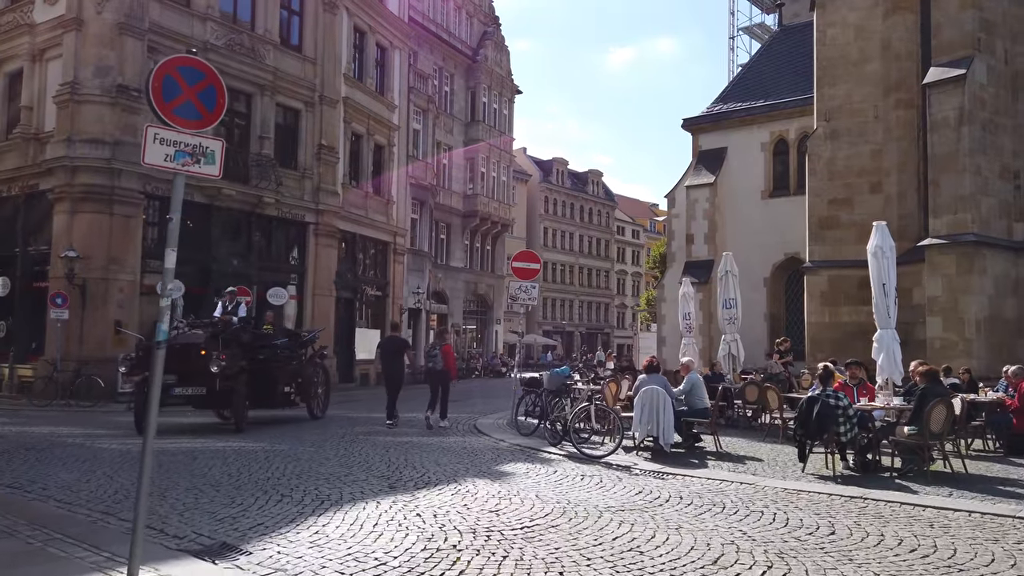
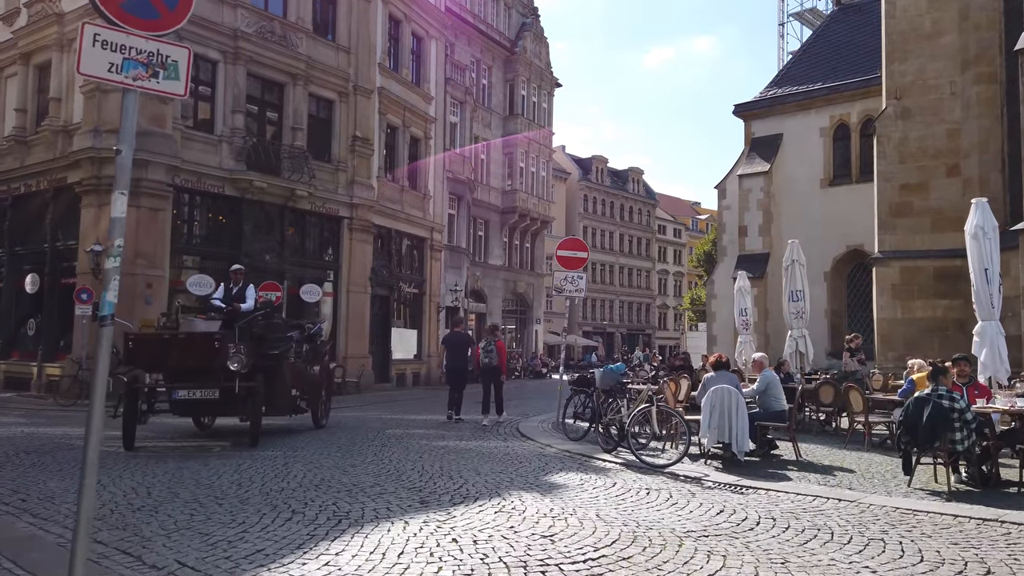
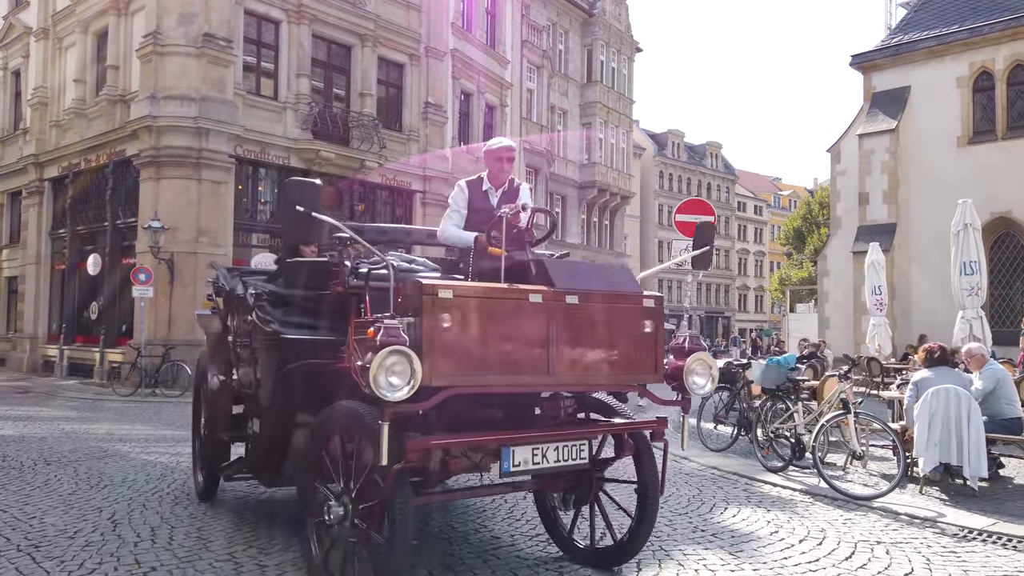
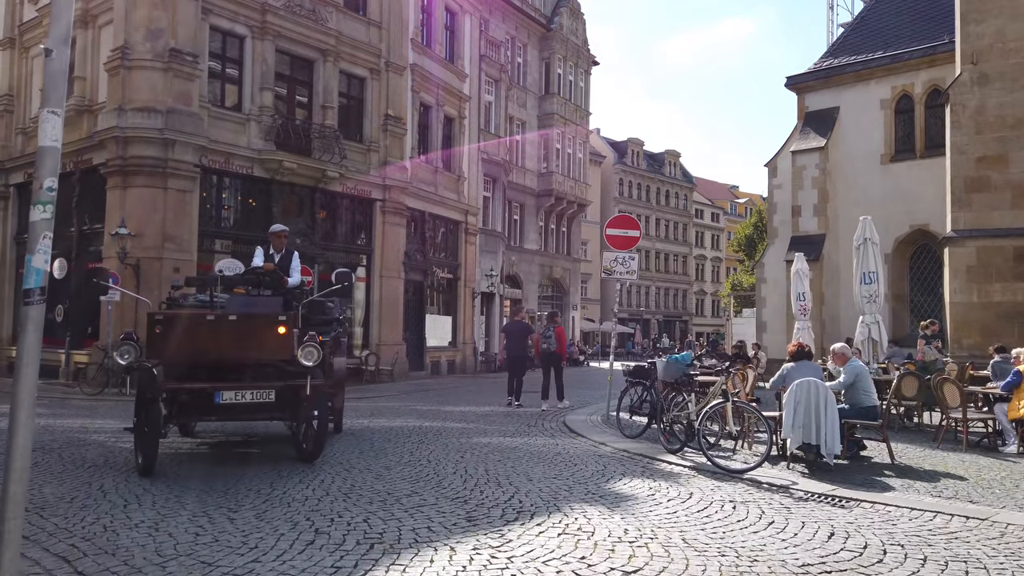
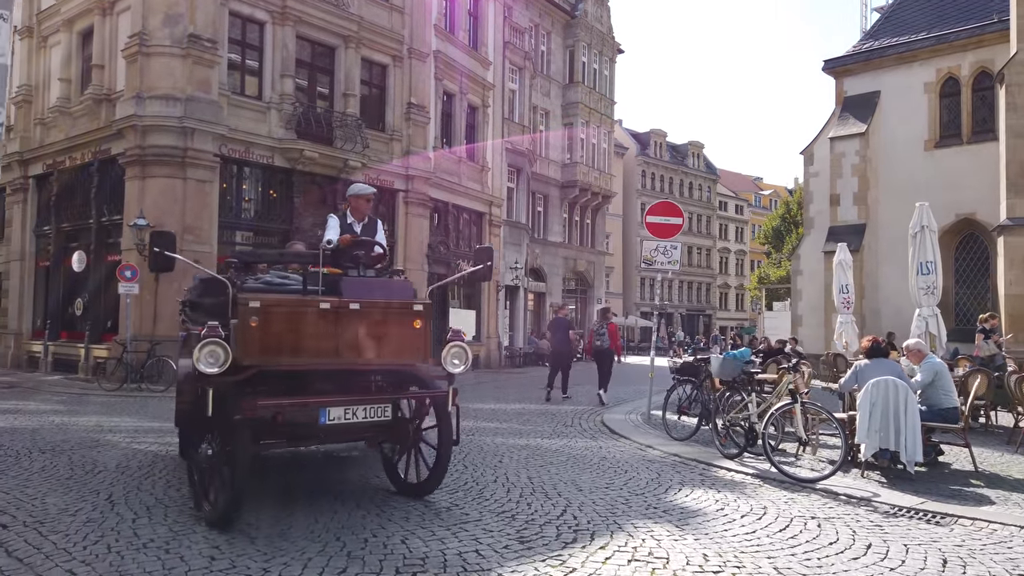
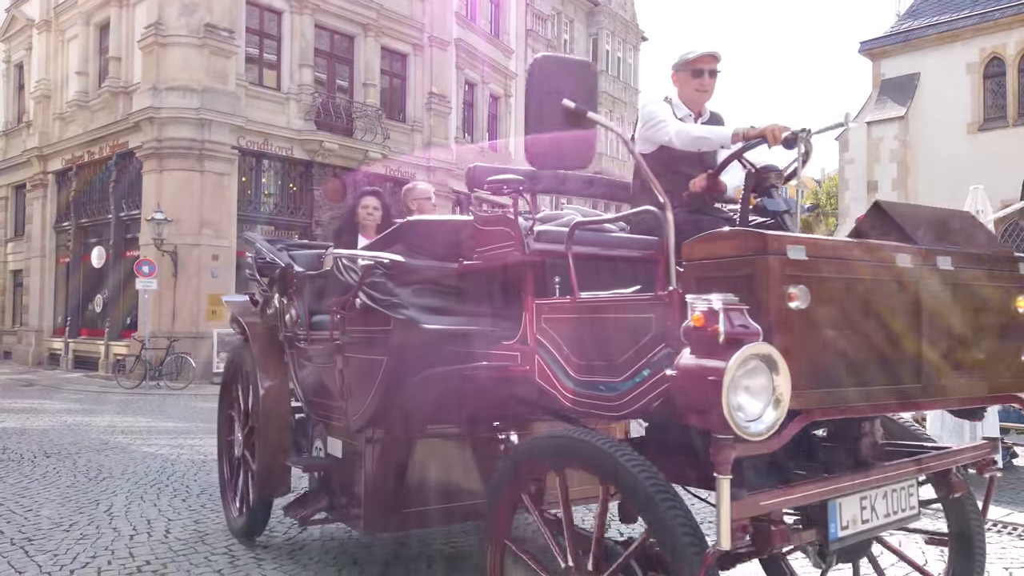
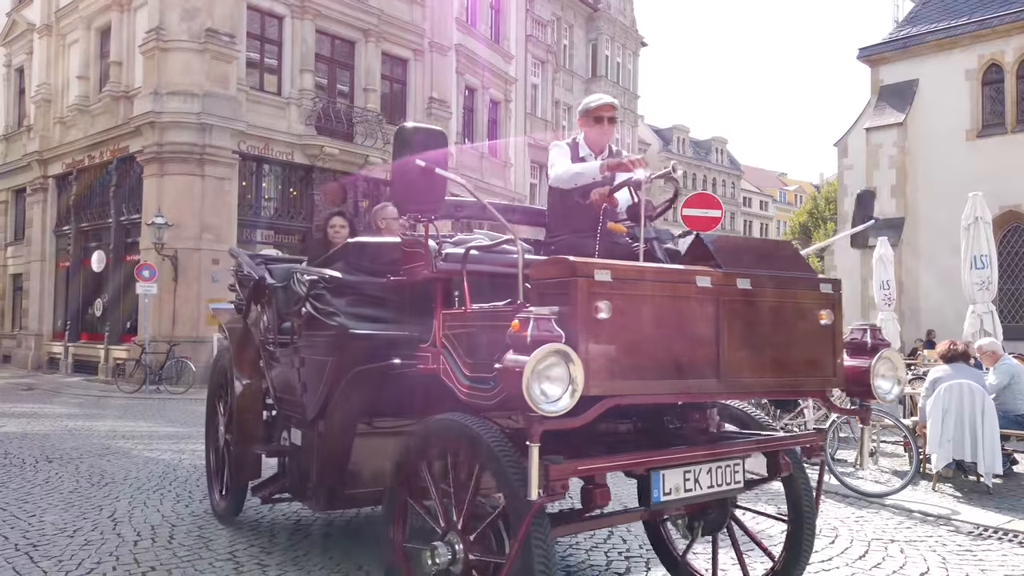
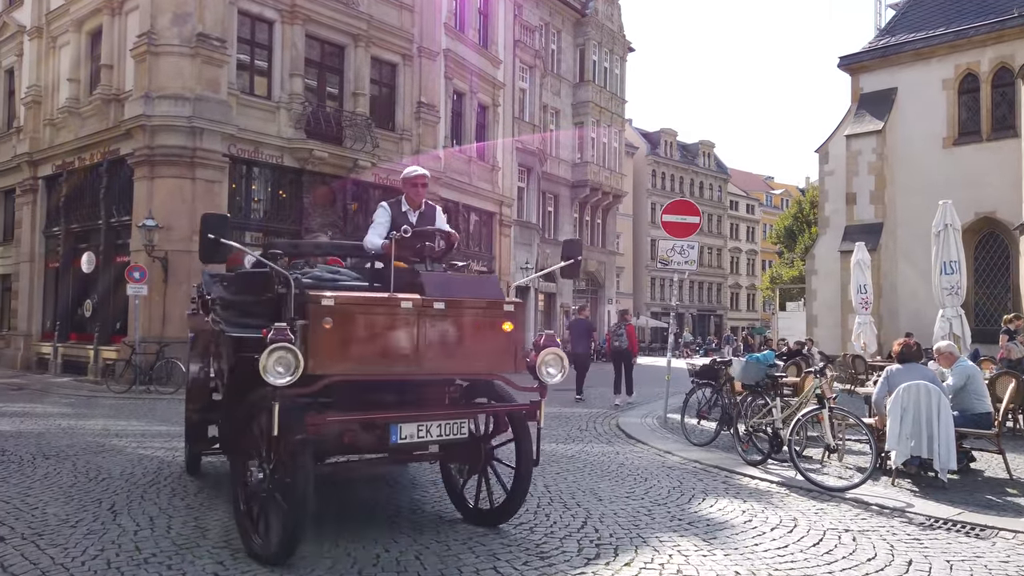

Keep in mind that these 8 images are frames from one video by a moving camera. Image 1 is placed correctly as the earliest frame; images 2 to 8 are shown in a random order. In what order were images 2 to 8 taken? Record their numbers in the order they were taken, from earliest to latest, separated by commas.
2, 4, 5, 8, 3, 7, 6
